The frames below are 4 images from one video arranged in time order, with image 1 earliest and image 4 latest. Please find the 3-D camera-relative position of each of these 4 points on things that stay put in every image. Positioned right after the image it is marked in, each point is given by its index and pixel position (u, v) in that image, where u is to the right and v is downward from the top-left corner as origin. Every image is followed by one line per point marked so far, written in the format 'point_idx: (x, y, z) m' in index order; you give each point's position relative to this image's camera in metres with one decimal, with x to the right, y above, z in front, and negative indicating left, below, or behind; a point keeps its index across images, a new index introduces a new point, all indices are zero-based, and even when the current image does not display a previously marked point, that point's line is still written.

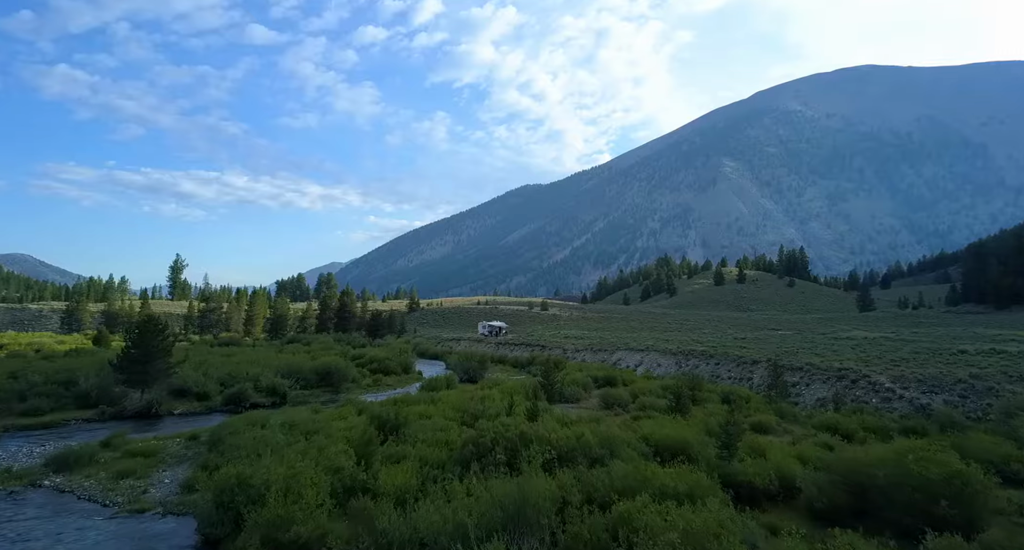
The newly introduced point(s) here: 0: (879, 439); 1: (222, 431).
0: (+10.3, -4.6, +18.3) m
1: (-8.5, -4.5, +18.9) m
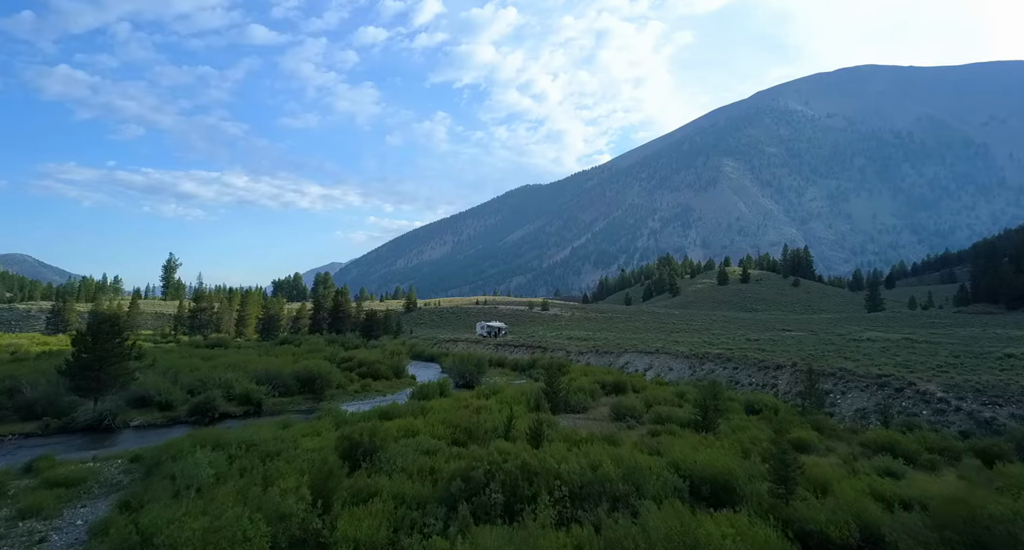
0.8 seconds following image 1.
0: (+10.3, -4.4, +15.3) m
1: (-8.5, -4.3, +15.9) m
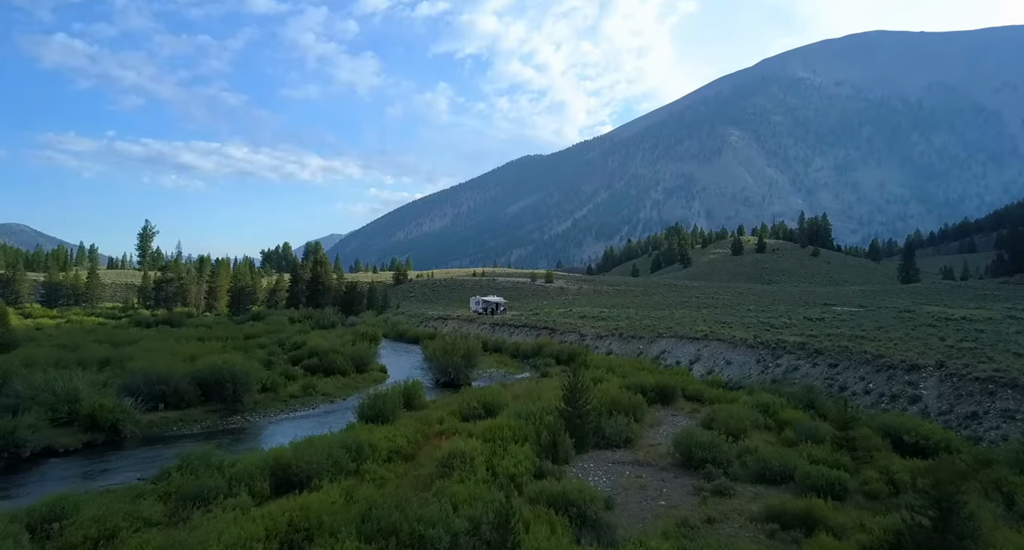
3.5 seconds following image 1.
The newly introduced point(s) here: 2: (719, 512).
0: (+10.3, -3.7, +5.4) m
1: (-8.5, -3.6, +6.0) m
2: (+3.7, -4.0, +11.3) m
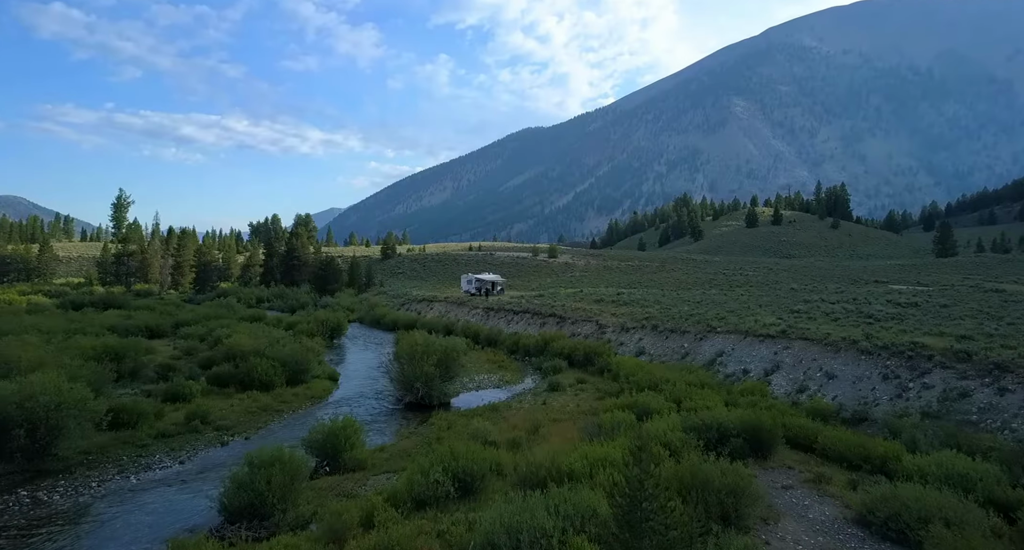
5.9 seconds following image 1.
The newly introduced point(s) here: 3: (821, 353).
0: (+10.1, -3.7, -3.6) m
1: (-8.7, -3.6, -3.0) m
2: (+3.6, -3.8, +2.3) m
3: (+9.2, -2.3, +19.3) m
